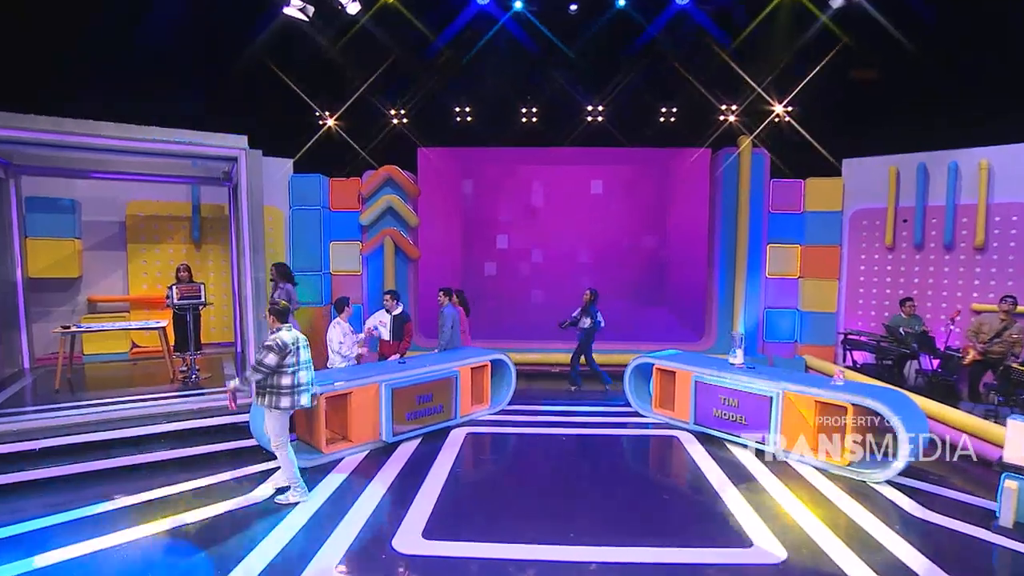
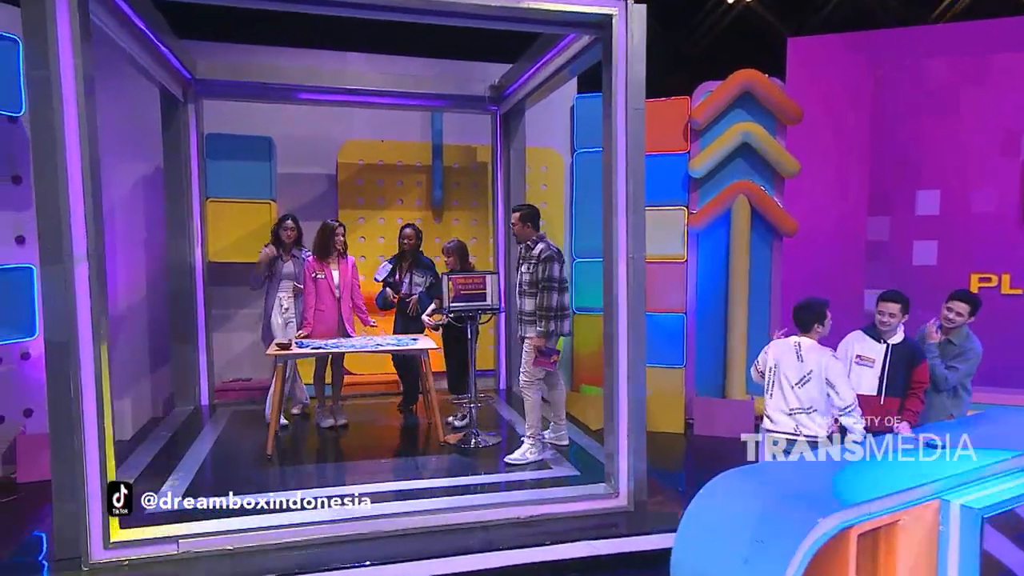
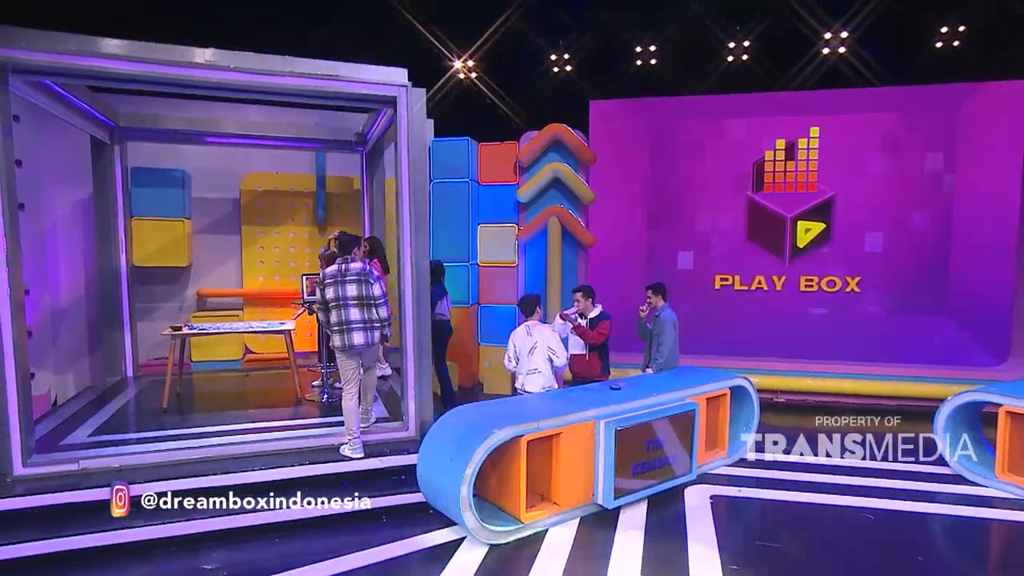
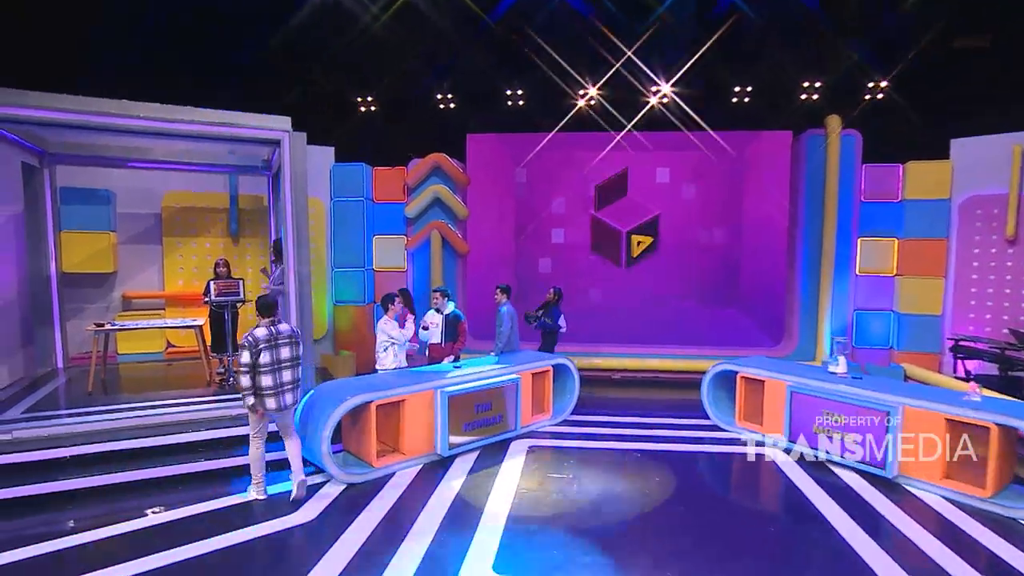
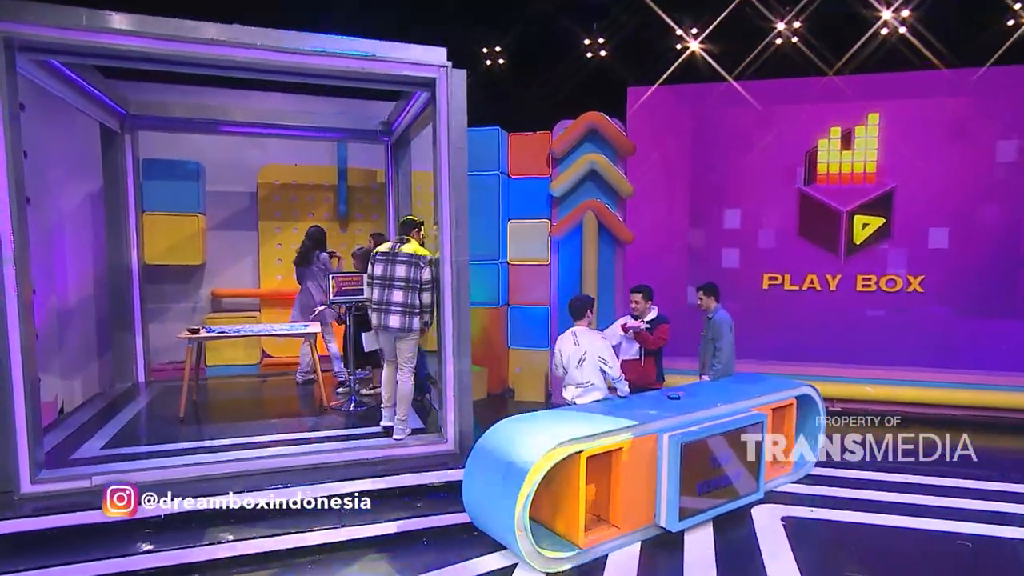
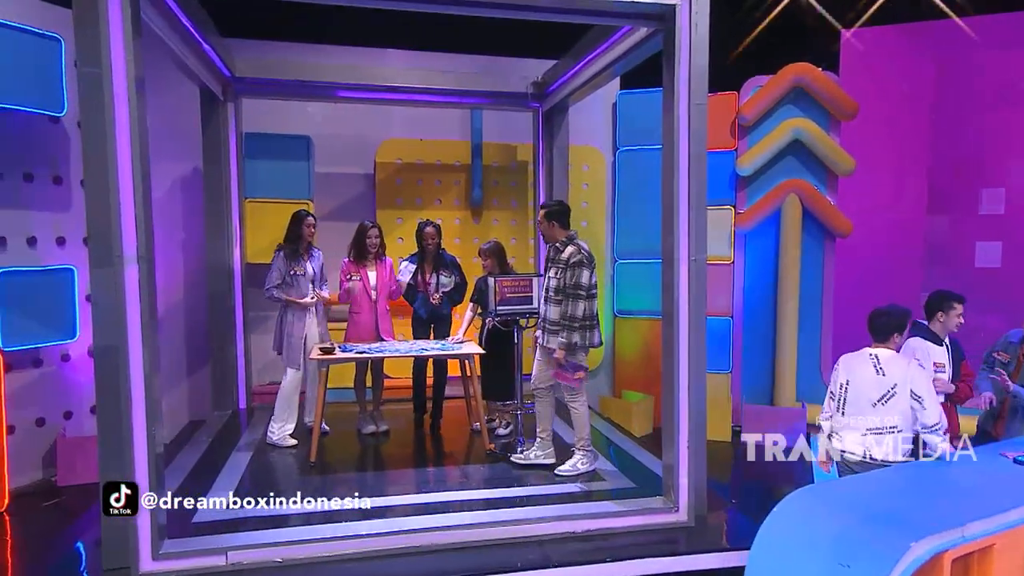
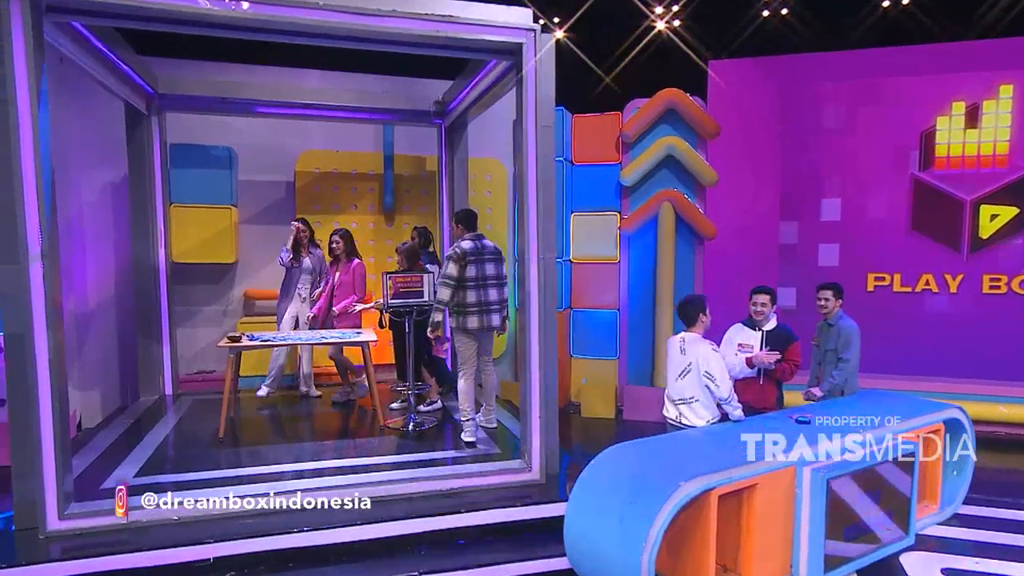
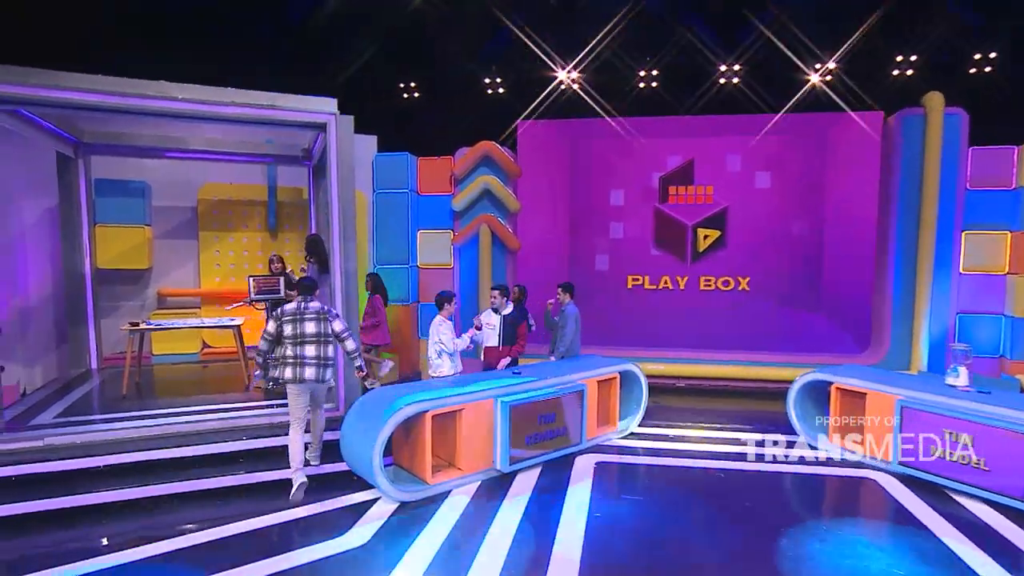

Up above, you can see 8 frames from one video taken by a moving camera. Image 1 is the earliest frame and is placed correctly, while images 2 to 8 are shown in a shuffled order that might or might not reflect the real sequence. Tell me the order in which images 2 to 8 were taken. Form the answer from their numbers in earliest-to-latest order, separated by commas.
4, 8, 3, 5, 7, 2, 6
